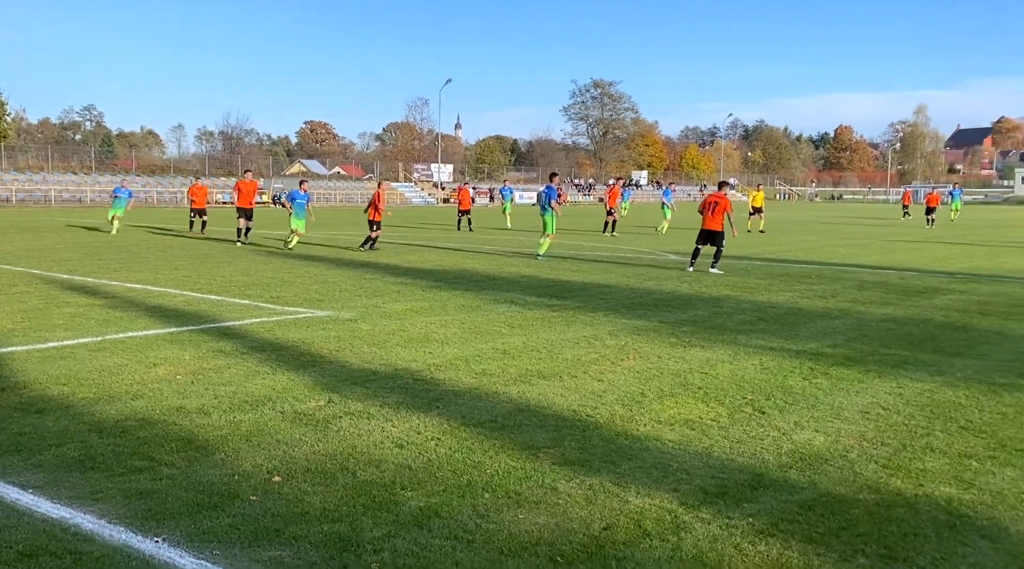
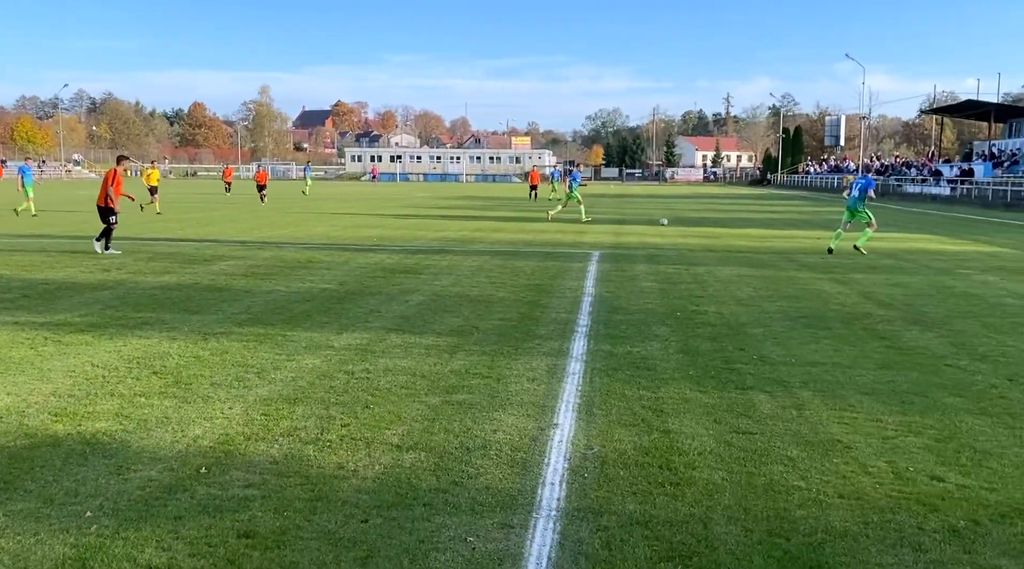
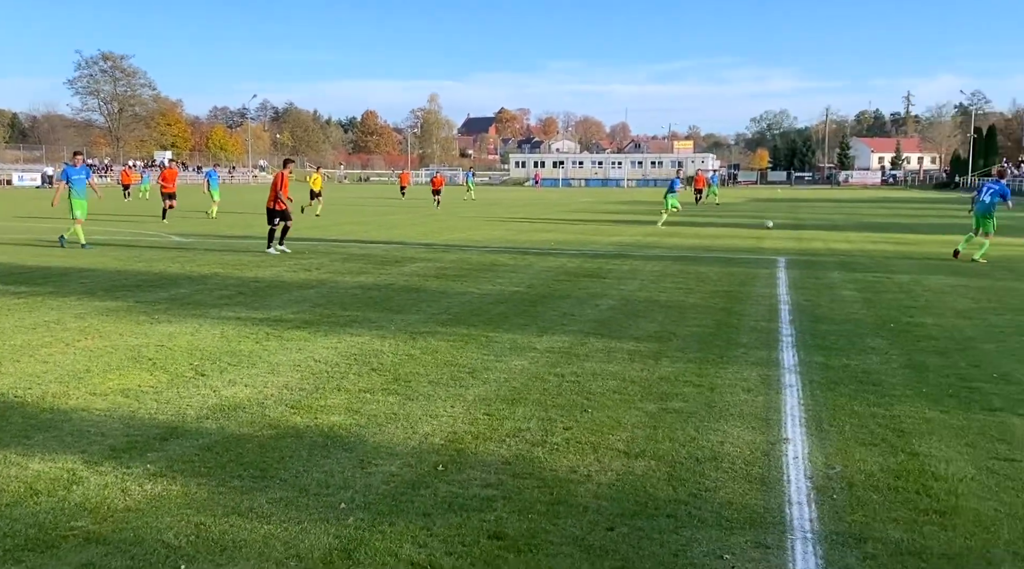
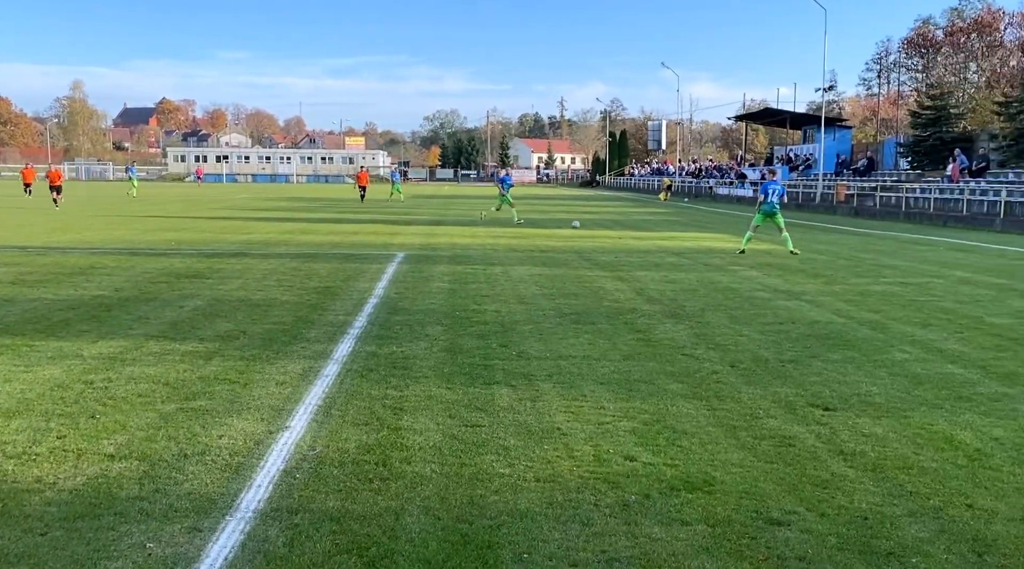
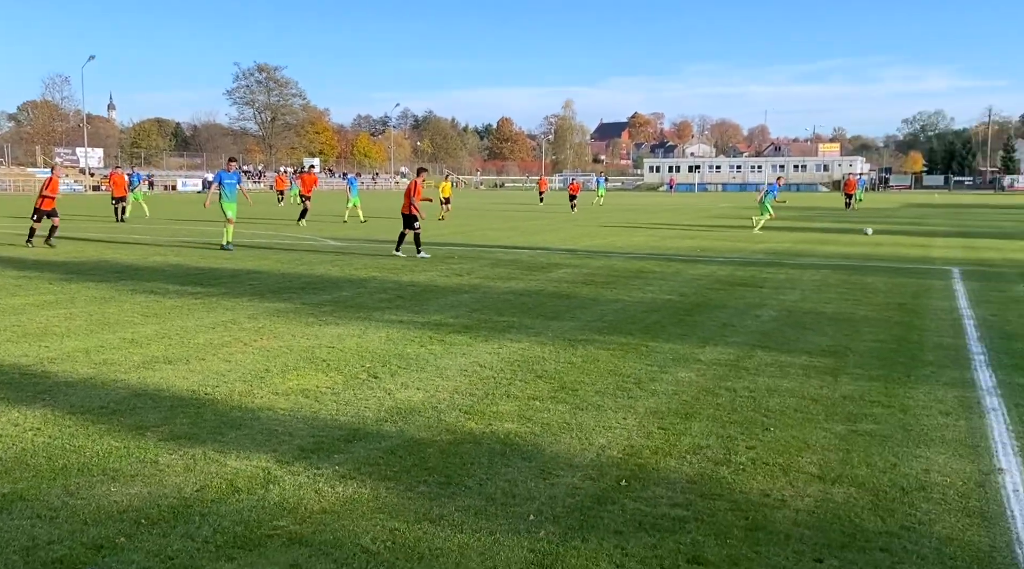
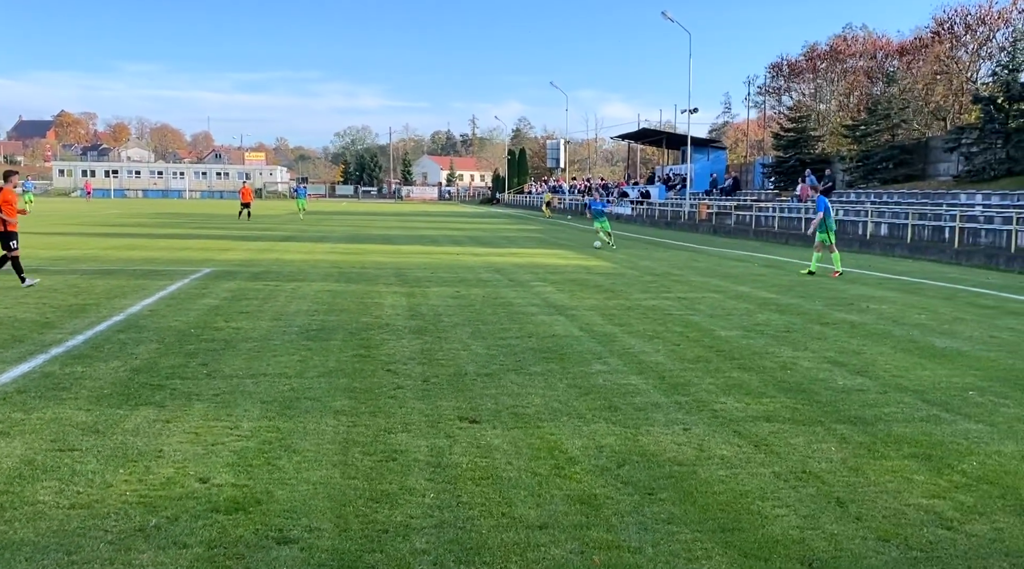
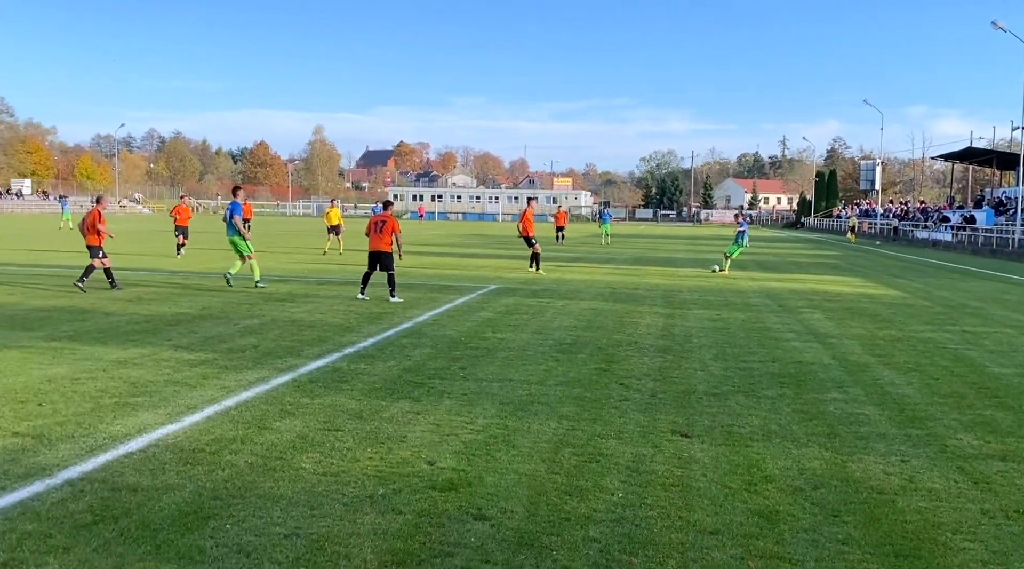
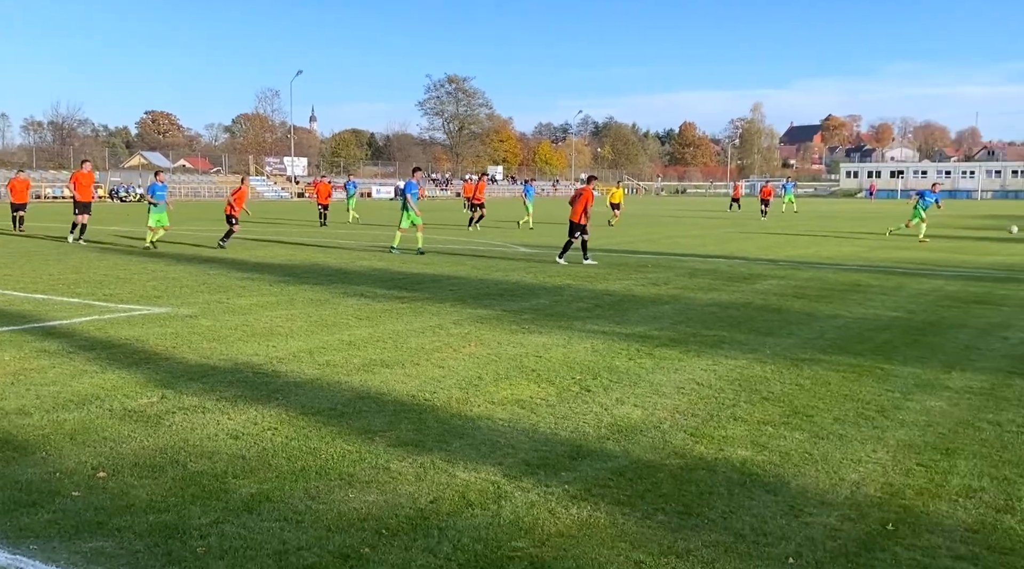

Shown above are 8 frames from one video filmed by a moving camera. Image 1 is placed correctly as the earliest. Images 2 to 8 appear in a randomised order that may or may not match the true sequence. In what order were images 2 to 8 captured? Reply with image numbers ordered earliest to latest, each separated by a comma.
8, 5, 3, 2, 4, 6, 7
